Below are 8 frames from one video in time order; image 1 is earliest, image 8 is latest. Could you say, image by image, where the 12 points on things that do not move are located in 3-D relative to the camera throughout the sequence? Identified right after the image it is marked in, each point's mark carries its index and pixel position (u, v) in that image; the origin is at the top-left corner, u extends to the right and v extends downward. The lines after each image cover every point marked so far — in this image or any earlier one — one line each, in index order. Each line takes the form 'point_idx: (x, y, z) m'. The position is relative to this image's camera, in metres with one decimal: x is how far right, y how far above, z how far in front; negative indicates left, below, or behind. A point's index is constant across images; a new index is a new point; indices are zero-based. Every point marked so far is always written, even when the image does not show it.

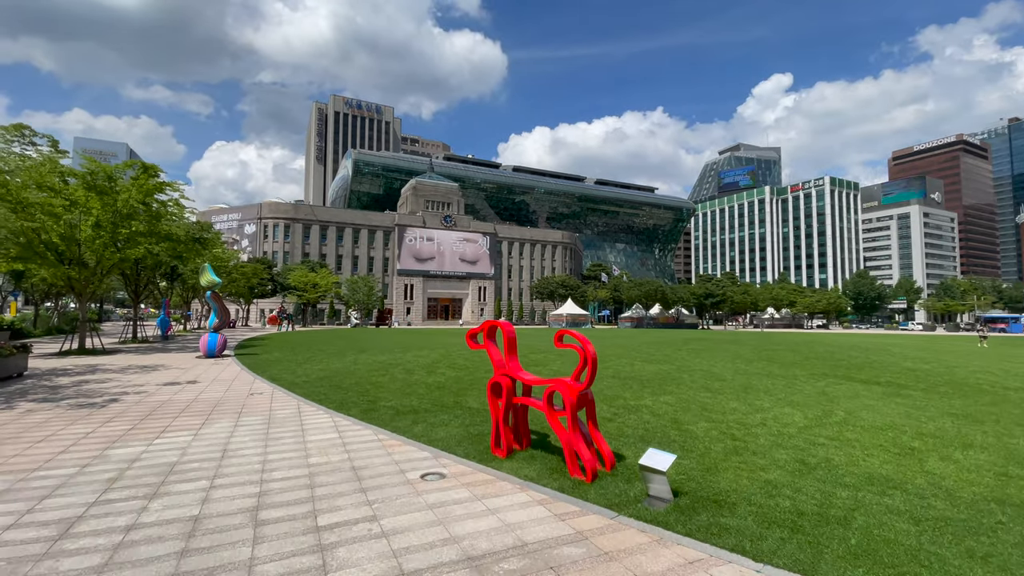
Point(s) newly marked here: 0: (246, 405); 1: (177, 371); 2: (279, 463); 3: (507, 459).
0: (-5.3, -2.3, +9.6) m
1: (-10.3, -2.6, +14.7) m
2: (-2.9, -2.2, +6.1) m
3: (-0.1, -2.2, +6.2) m
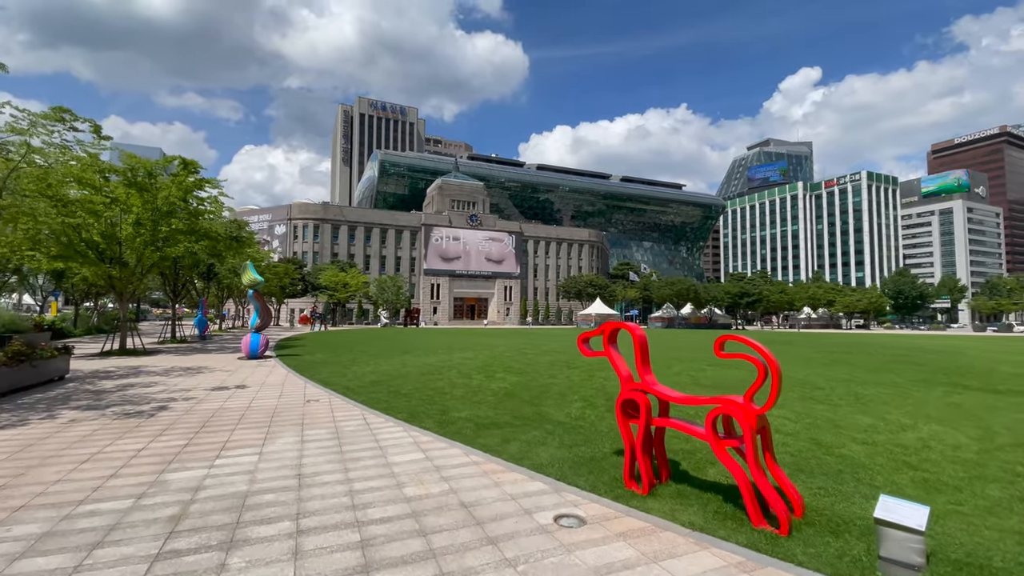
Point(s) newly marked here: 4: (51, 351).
0: (-3.6, -2.3, +8.6) m
1: (-8.4, -2.5, +13.9) m
2: (-1.5, -2.1, +5.0) m
3: (+1.4, -2.1, +4.9) m
4: (-11.4, -1.6, +11.9) m
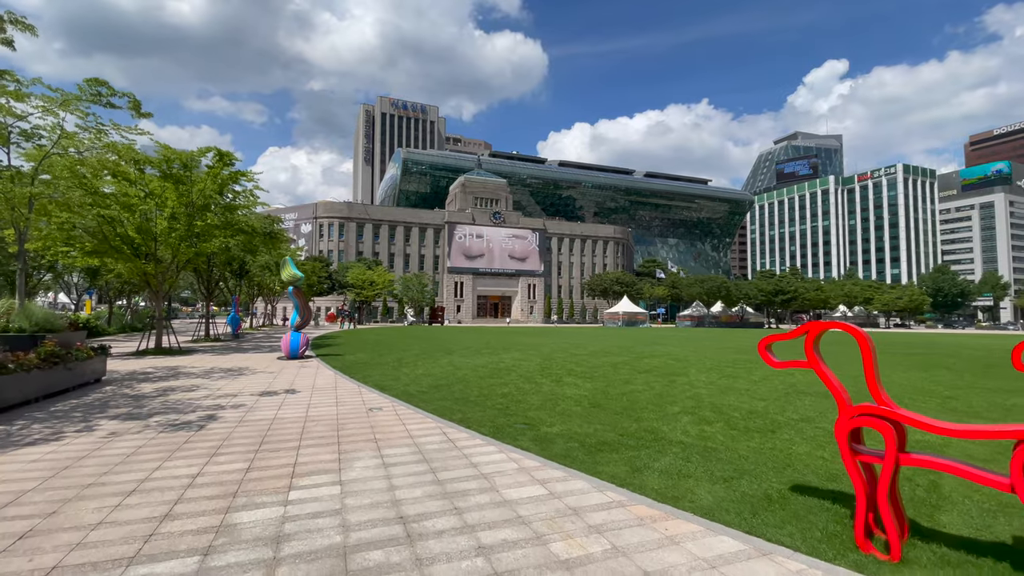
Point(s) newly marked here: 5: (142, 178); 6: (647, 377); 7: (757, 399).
0: (-2.1, -2.2, +7.4) m
1: (-6.6, -2.4, +12.9) m
2: (0.0, -2.0, +3.7) m
3: (+2.9, -2.0, +3.5) m
4: (-9.6, -1.4, +11.0) m
5: (-14.7, +4.4, +19.2) m
6: (+3.6, -2.3, +12.7) m
7: (+5.1, -2.3, +9.9) m
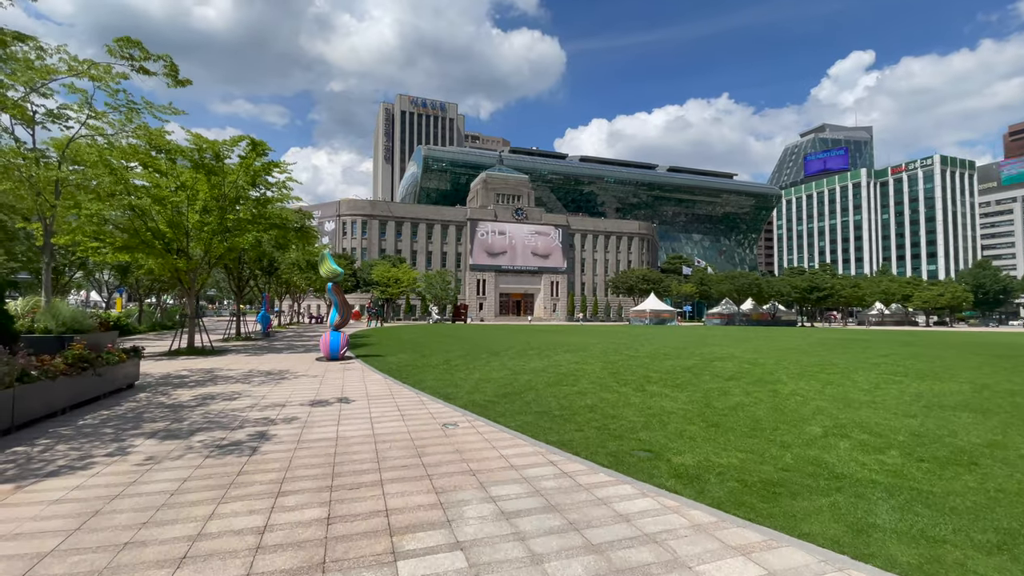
0: (-0.6, -2.1, +6.0) m
1: (-4.9, -2.3, +11.7) m
2: (+1.3, -1.9, +2.2) m
3: (+4.2, -1.9, +1.9) m
4: (-8.0, -1.4, +9.9) m
5: (-12.8, +4.5, +18.3) m
6: (+5.3, -2.2, +11.1) m
7: (+6.7, -2.2, +8.3) m
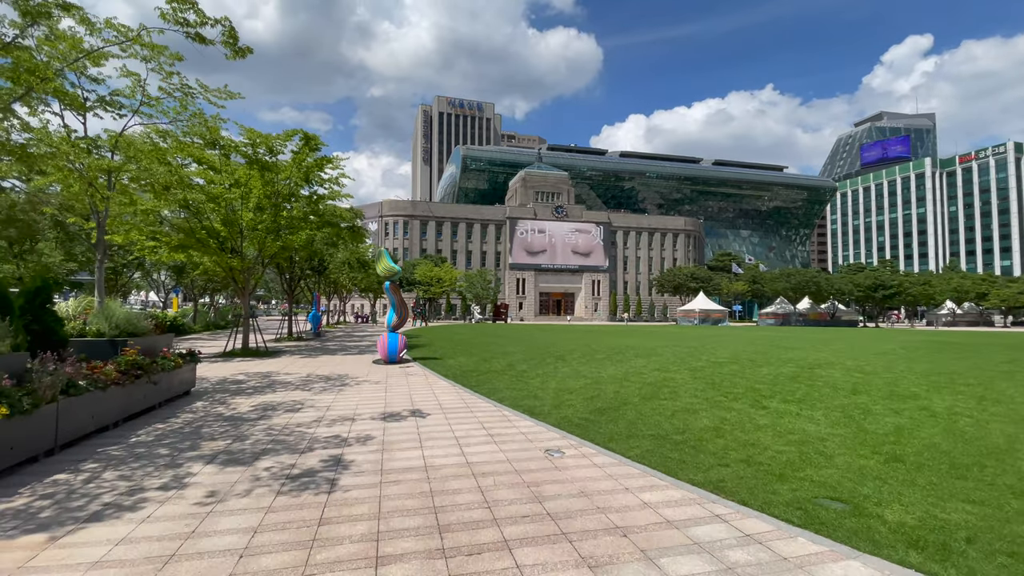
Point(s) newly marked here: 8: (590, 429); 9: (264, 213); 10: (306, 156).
0: (+0.8, -2.0, +4.6) m
1: (-3.1, -2.2, +10.6) m
2: (+2.4, -1.9, +0.7) m
3: (+5.3, -1.9, +0.2) m
4: (-6.3, -1.3, +9.0) m
5: (-10.5, +4.5, +17.8) m
6: (+7.0, -2.2, +9.3) m
7: (+8.2, -2.1, +6.4) m
8: (+1.2, -2.1, +7.3) m
9: (-9.6, +2.9, +18.6) m
10: (-8.2, +5.2, +19.2) m
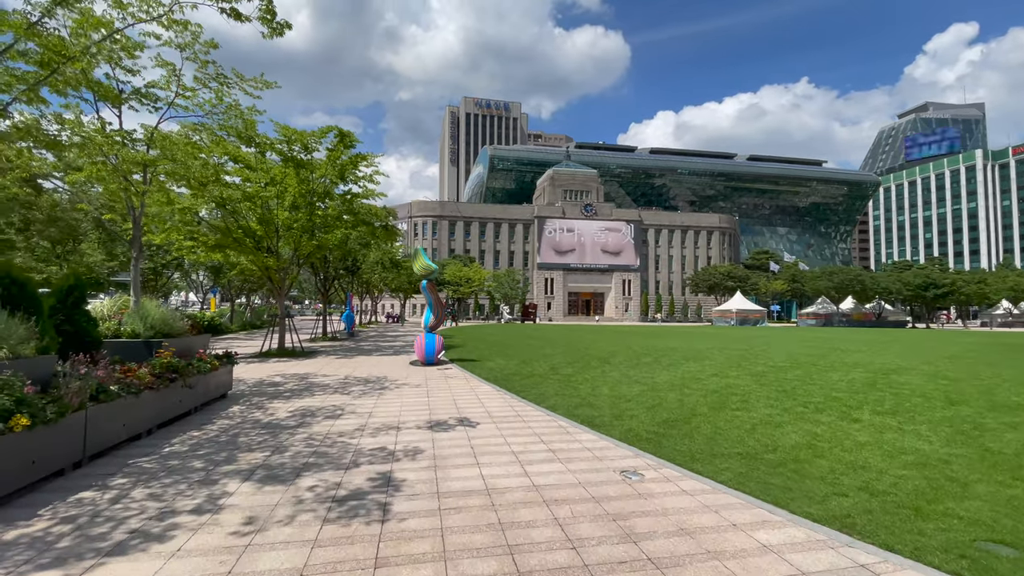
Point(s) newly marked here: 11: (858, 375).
0: (+1.5, -2.0, +3.8) m
1: (-2.0, -2.2, +10.0) m
2: (+2.9, -1.9, -0.2) m
3: (+5.7, -1.8, -0.8) m
4: (-5.4, -1.3, +8.6) m
5: (-9.1, +4.5, +17.6) m
6: (+8.0, -2.1, +8.1) m
7: (+9.0, -2.0, +5.1) m
8: (+2.0, -2.1, +6.5) m
9: (-8.1, +2.9, +18.4) m
10: (-6.7, +5.3, +18.8) m
11: (+9.4, -2.3, +13.2) m
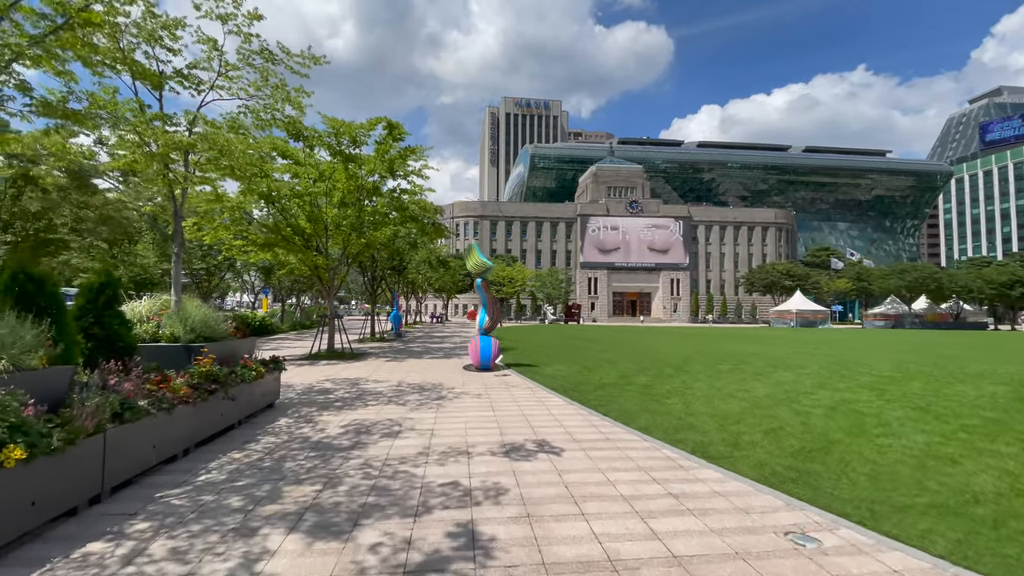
0: (+2.4, -1.9, +2.3) m
1: (-0.6, -2.2, +8.8) m
2: (+3.4, -1.8, -1.7) m
3: (+6.2, -1.8, -2.6) m
4: (-4.1, -1.3, +7.7) m
5: (-7.0, +4.5, +17.0) m
6: (+9.2, -2.0, +6.1) m
7: (+9.9, -2.0, +3.0) m
8: (+3.1, -2.0, +4.9) m
9: (-6.0, +2.9, +17.7) m
10: (-4.6, +5.3, +18.0) m
11: (+11.0, -2.2, +11.1) m
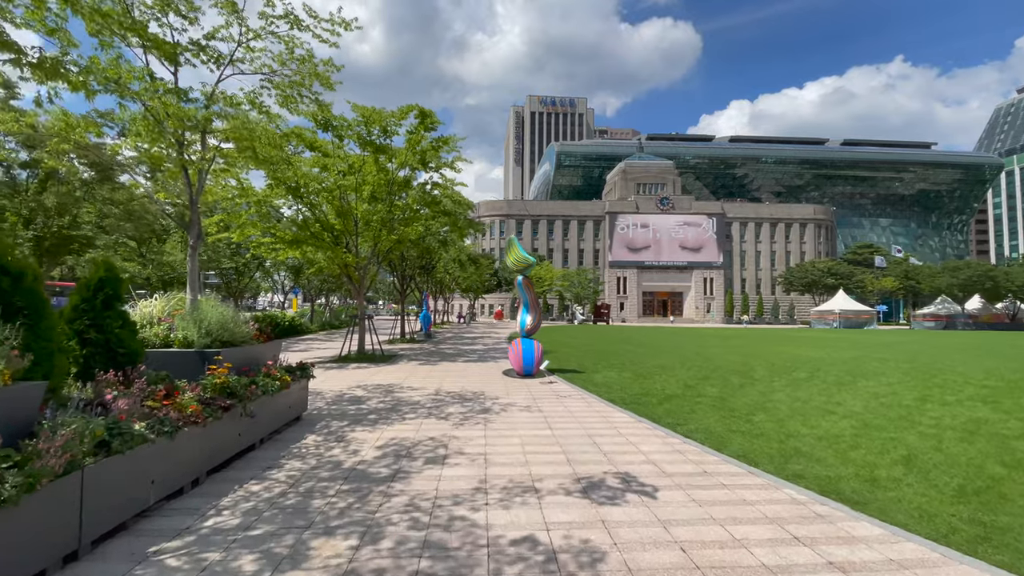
0: (+3.0, -1.9, +1.0) m
1: (+0.3, -2.1, +7.6) m
2: (+3.8, -1.8, -3.1) m
3: (+6.5, -1.7, -4.1) m
4: (-3.2, -1.2, +6.7) m
5: (-5.7, +4.6, +16.1) m
6: (+10.0, -2.0, +4.4) m
7: (+10.6, -1.9, +1.3) m
8: (+3.8, -2.0, +3.6) m
9: (-4.7, +3.0, +16.7) m
10: (-3.2, +5.3, +17.0) m
11: (+12.1, -2.2, +9.3) m
